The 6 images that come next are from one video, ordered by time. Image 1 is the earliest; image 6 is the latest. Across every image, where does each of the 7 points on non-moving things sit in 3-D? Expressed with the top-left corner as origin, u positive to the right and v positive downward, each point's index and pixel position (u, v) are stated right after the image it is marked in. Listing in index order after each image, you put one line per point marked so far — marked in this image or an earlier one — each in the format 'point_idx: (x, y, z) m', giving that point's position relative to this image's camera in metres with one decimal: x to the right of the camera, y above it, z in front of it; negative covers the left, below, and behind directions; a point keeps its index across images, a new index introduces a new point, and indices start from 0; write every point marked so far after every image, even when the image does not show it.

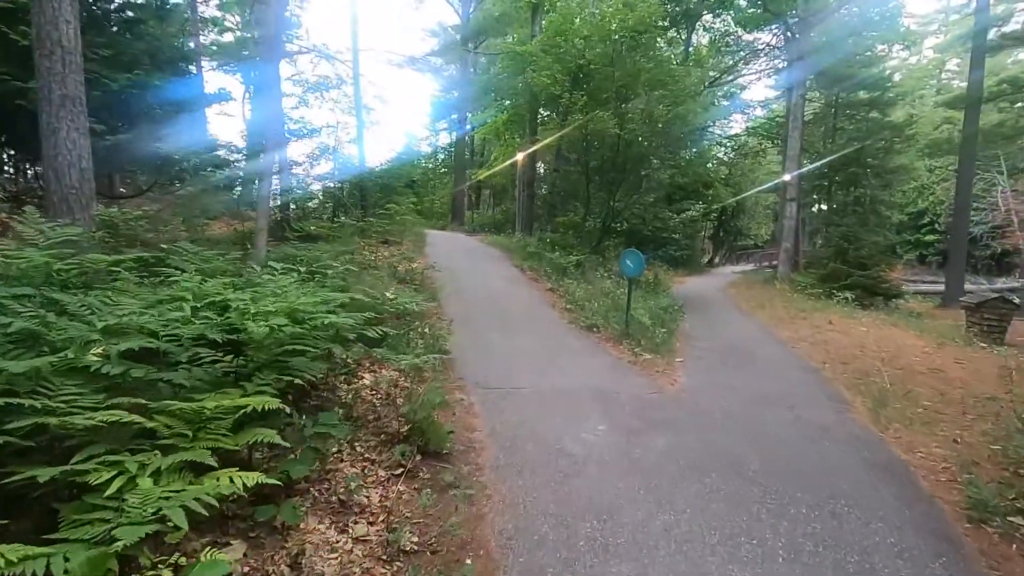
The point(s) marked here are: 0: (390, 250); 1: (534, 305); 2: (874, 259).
0: (-3.4, +1.0, +14.9) m
1: (+0.4, -0.4, +11.8) m
2: (+13.4, +1.1, +19.8) m
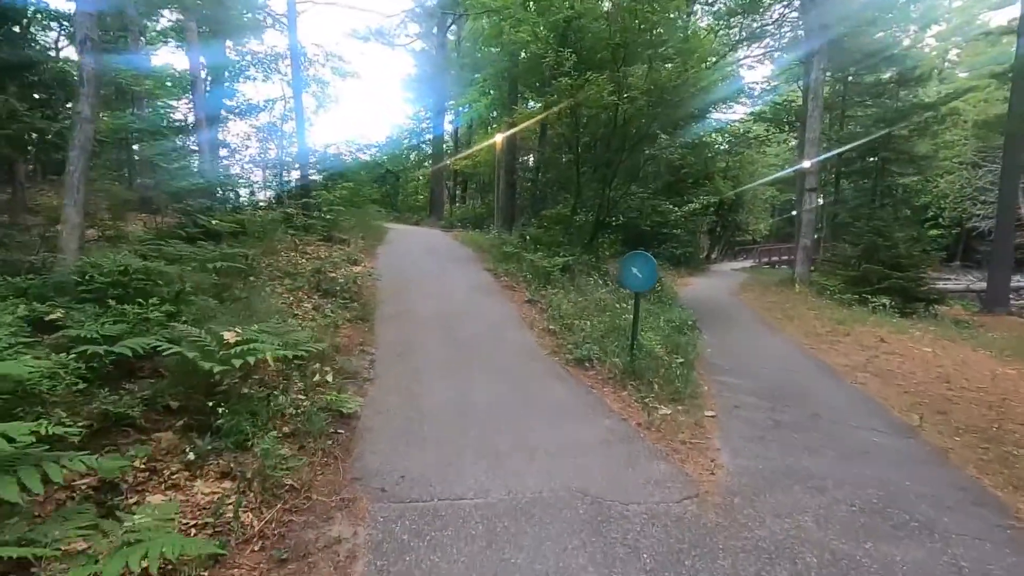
0: (-4.0, +0.8, +11.8) m
1: (-0.1, -0.6, +8.8) m
2: (+12.7, +1.0, +17.0) m
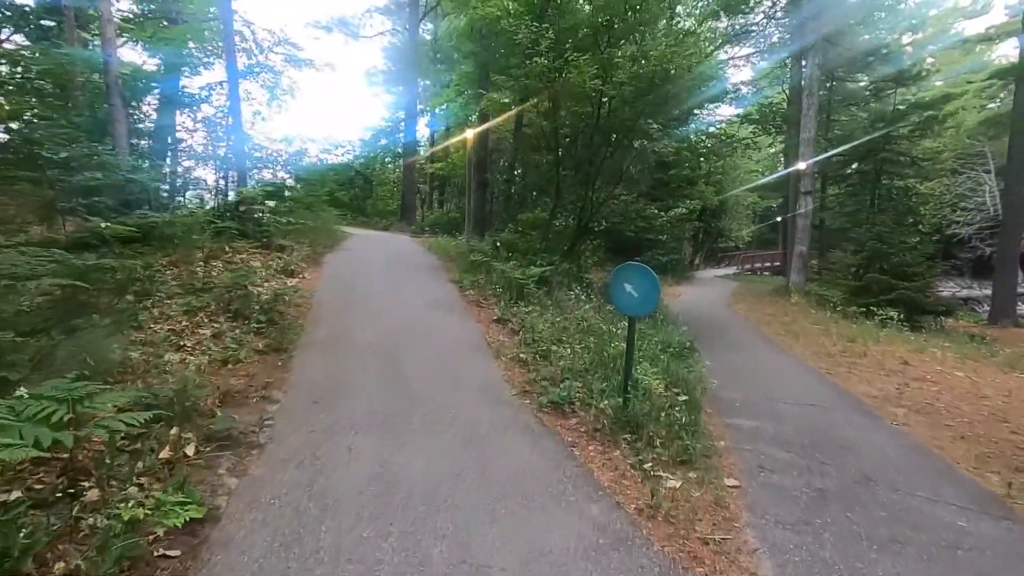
0: (-4.6, +0.5, +9.9) m
1: (-0.6, -0.8, +7.1) m
2: (+11.9, +0.6, +15.7) m
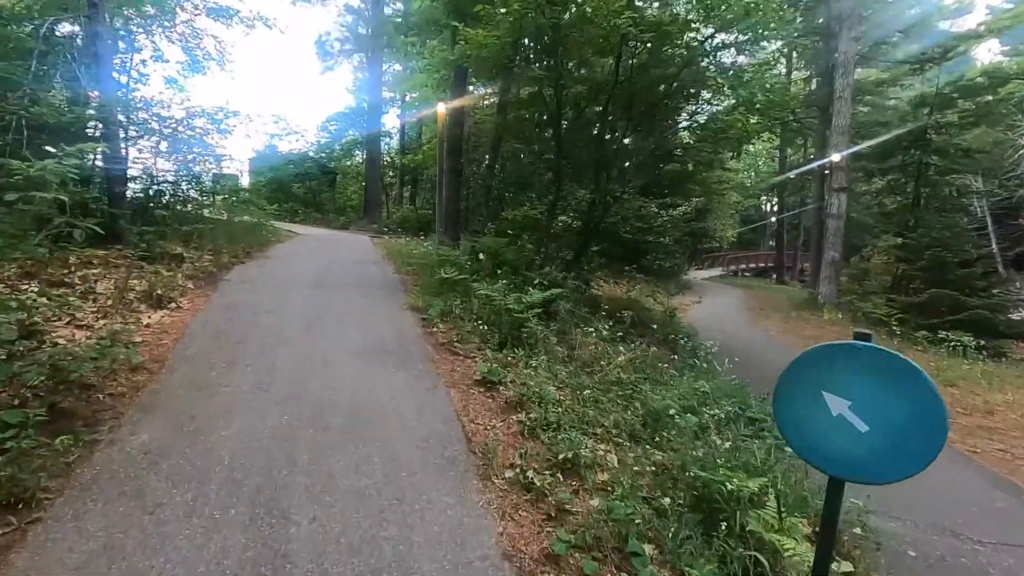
0: (-4.7, +0.1, +6.5) m
1: (-0.6, -1.3, +3.8) m
2: (+11.5, +0.2, +13.0) m
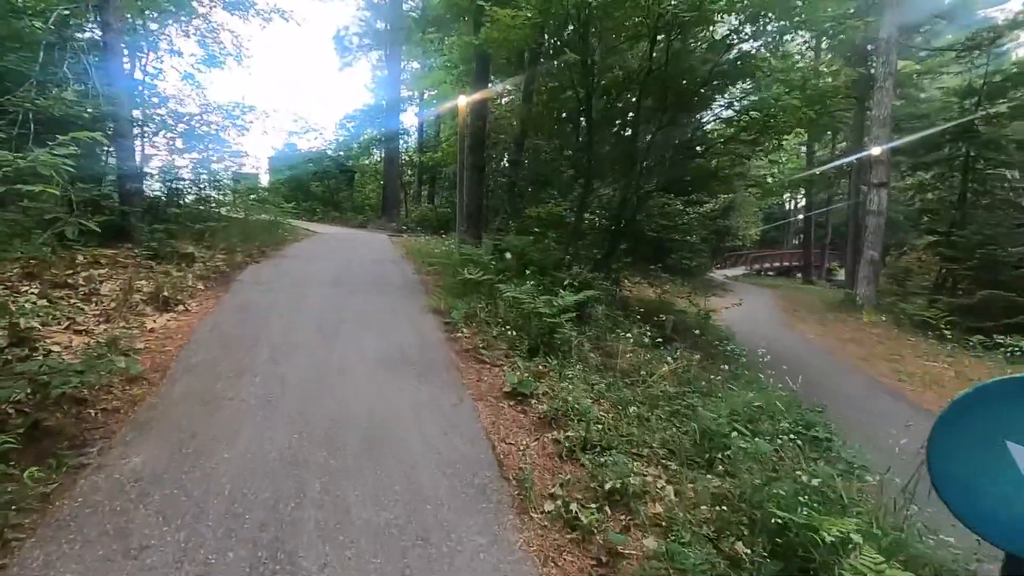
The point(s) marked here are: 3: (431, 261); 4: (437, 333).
0: (-4.4, +0.1, +6.1) m
1: (-0.4, -1.3, +3.3) m
2: (+12.0, +0.2, +12.1) m
3: (-1.4, +0.5, +9.5) m
4: (-0.8, -0.5, +6.1) m
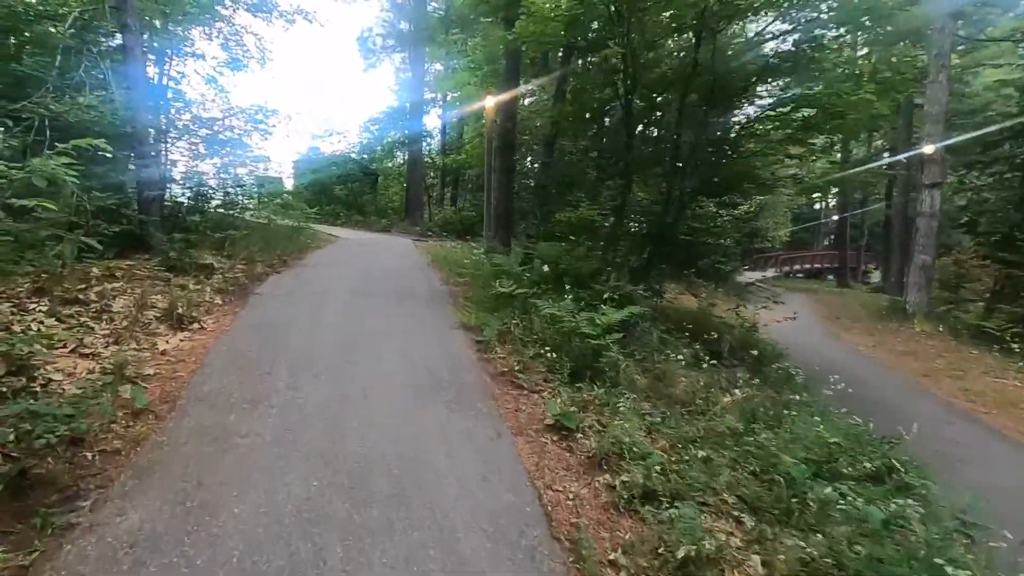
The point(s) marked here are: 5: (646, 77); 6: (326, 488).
0: (-4.0, -0.1, +5.8) m
1: (-0.1, -1.5, +2.8) m
2: (+12.6, 0.0, +11.1) m
3: (-0.9, +0.3, +9.0) m
4: (-0.4, -0.7, +5.6) m
5: (+2.1, +3.3, +8.7) m
6: (-1.1, -1.2, +3.2) m
